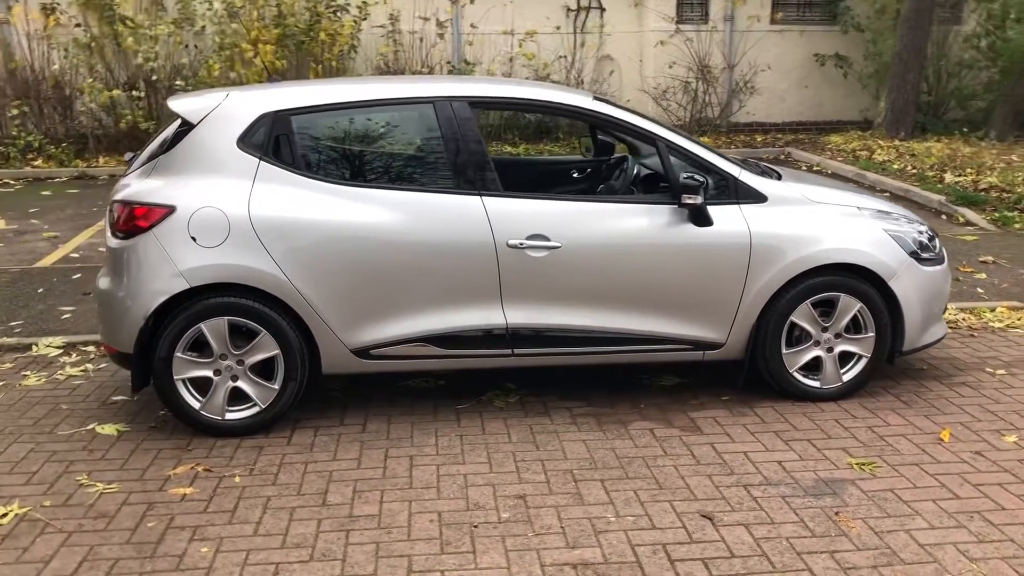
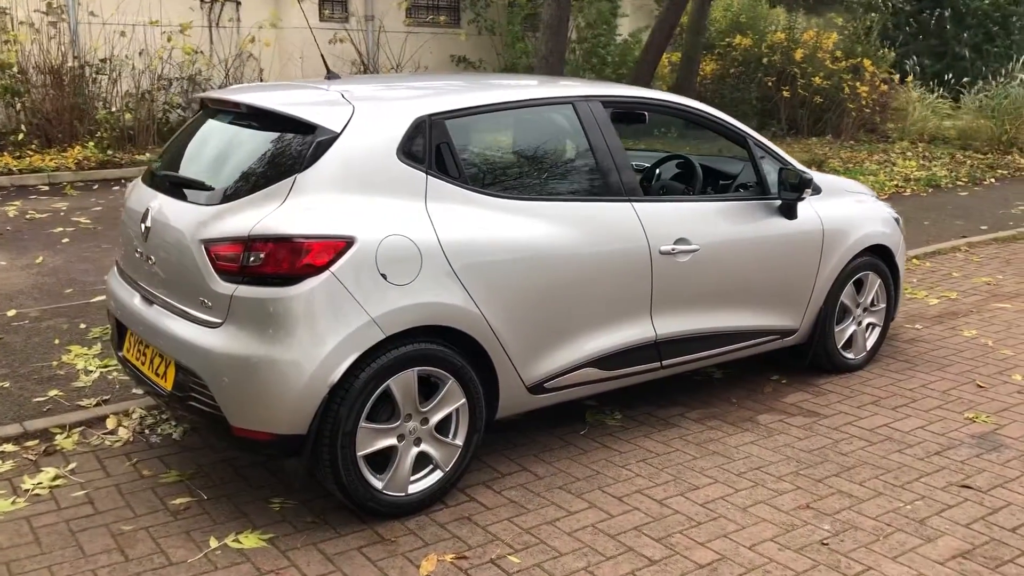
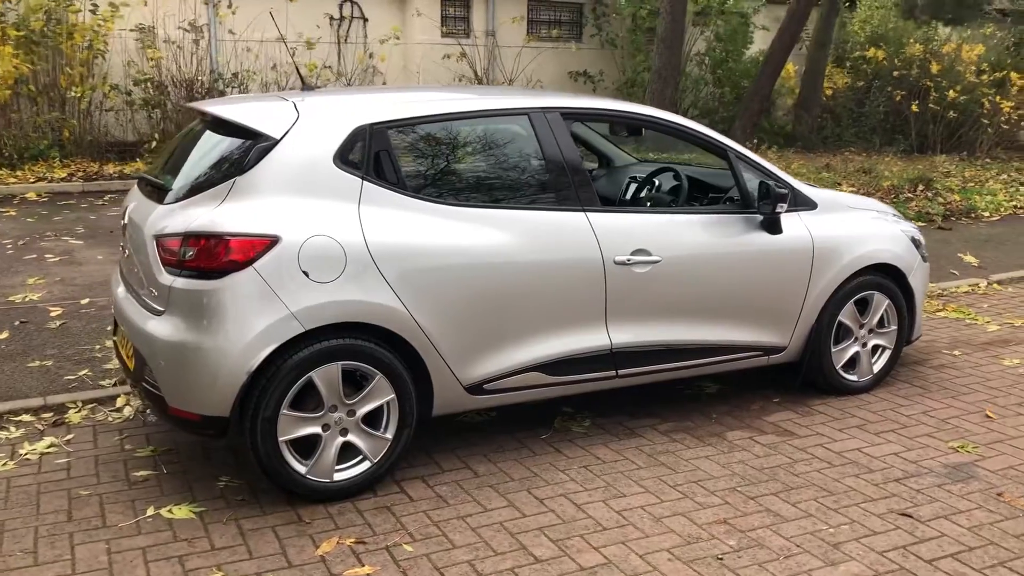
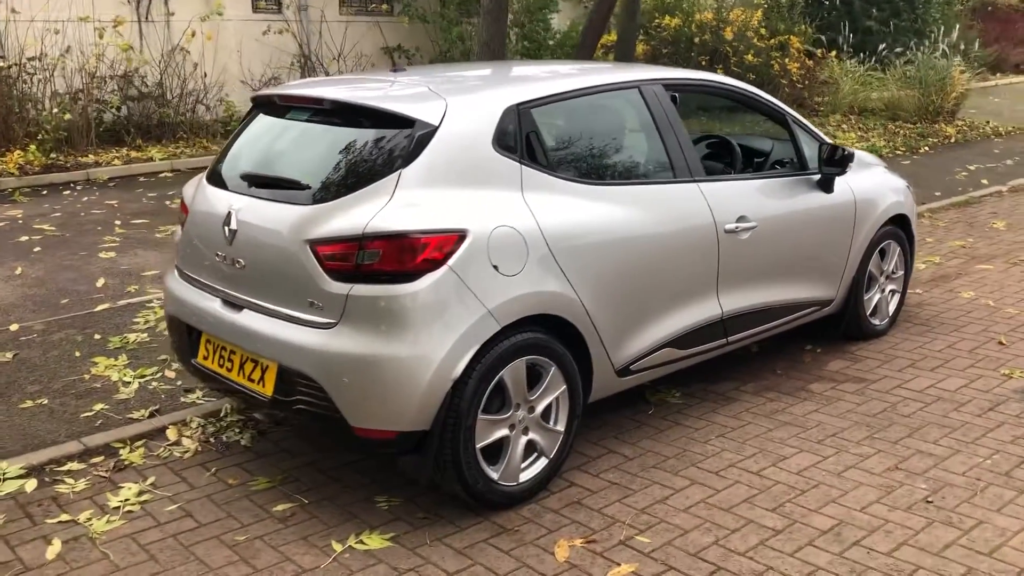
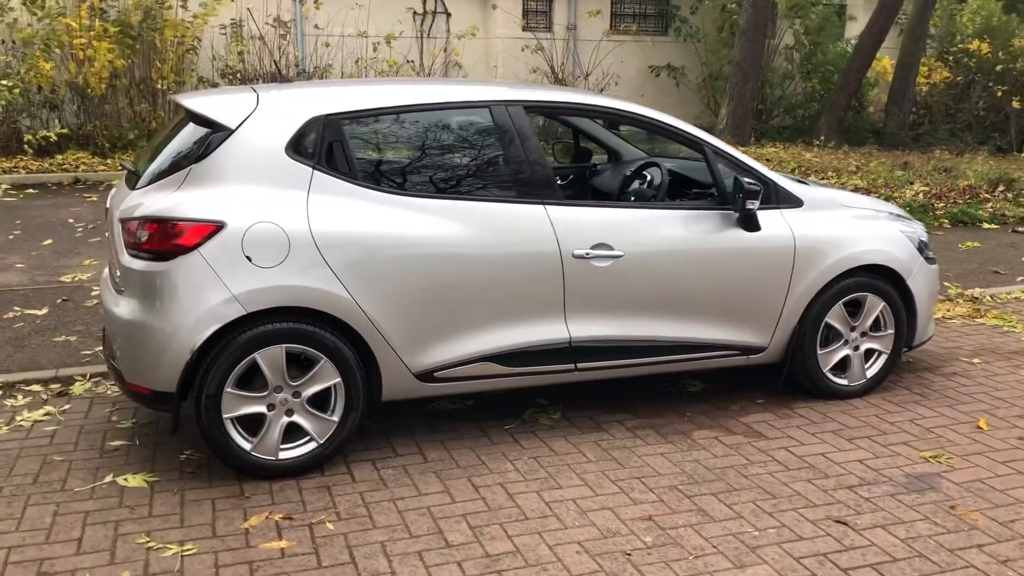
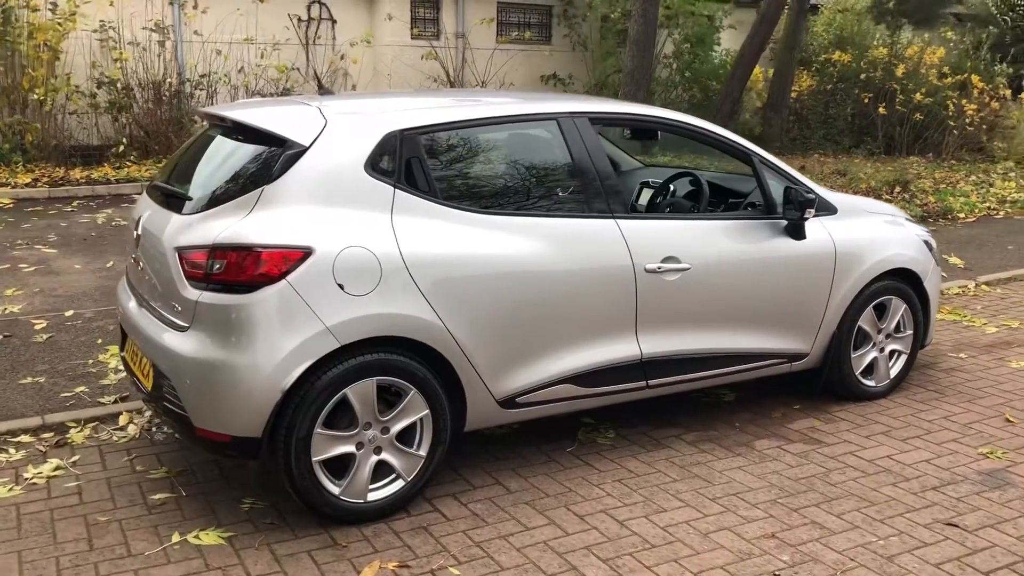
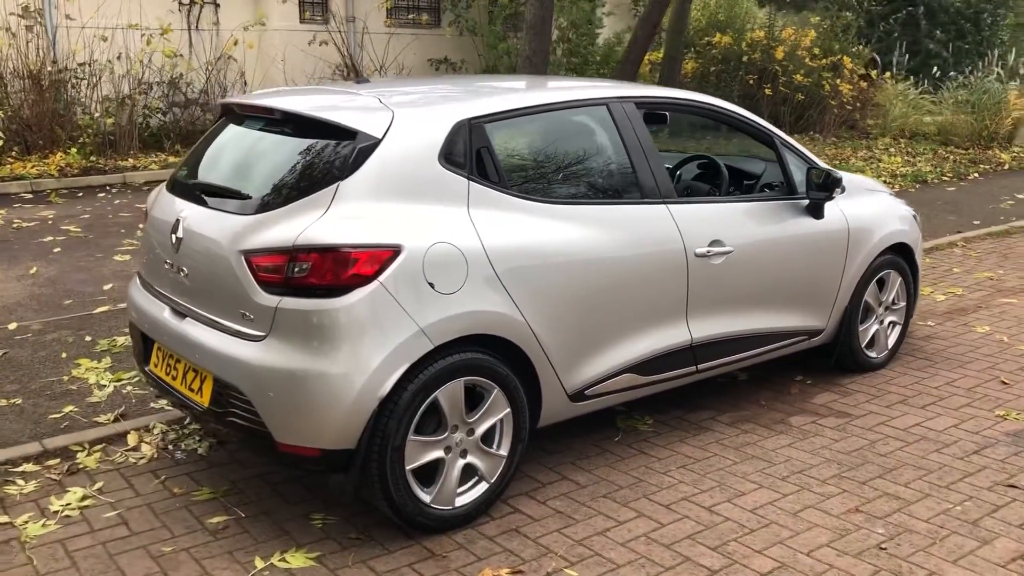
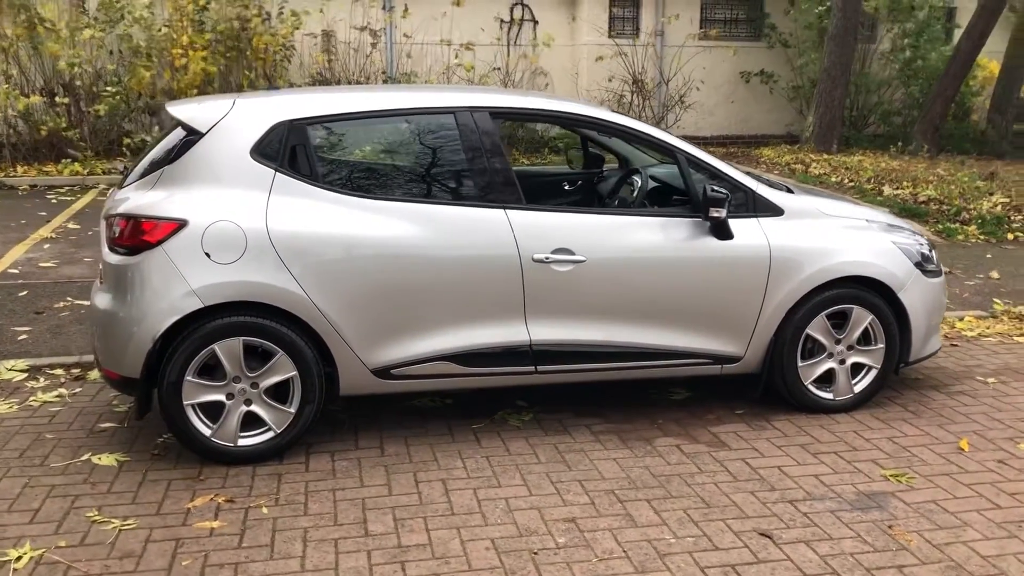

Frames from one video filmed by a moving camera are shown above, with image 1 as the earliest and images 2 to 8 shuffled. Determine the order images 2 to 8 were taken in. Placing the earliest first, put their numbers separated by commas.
8, 5, 3, 6, 2, 7, 4
